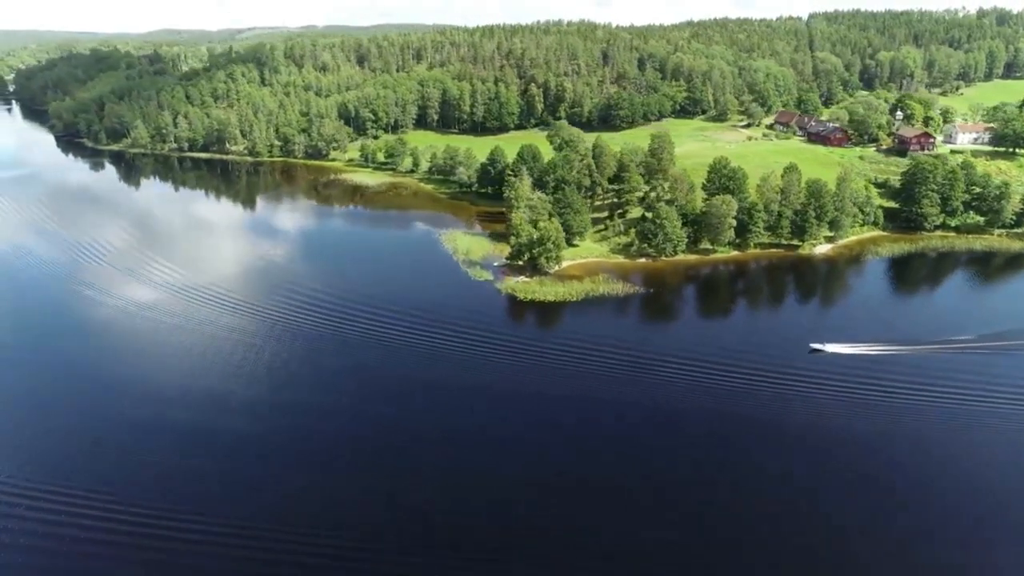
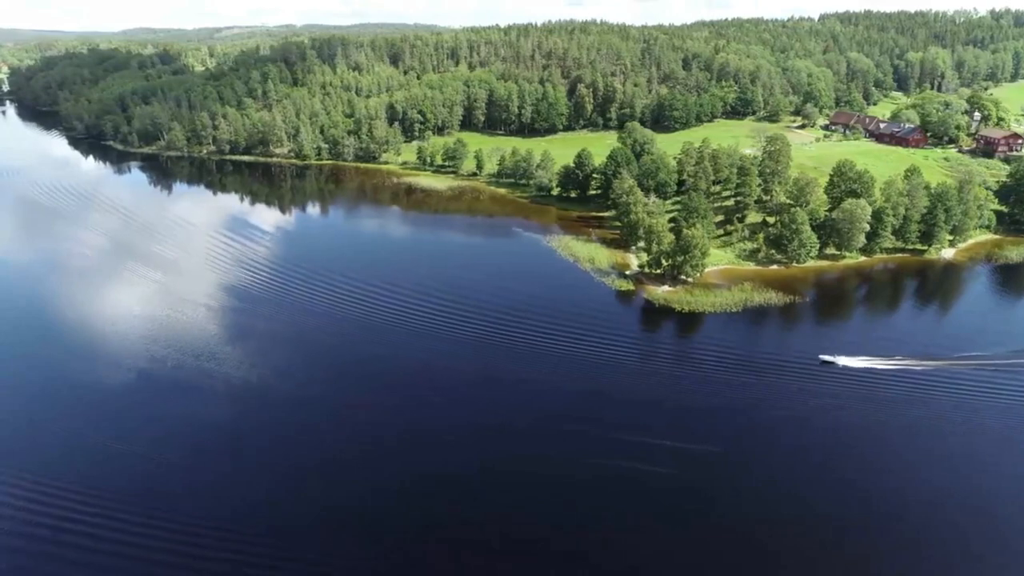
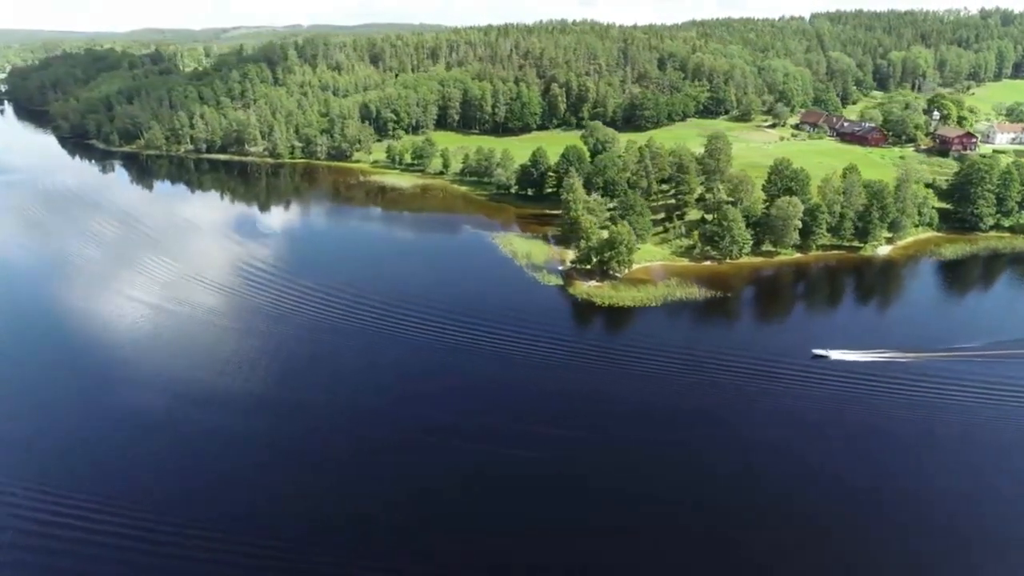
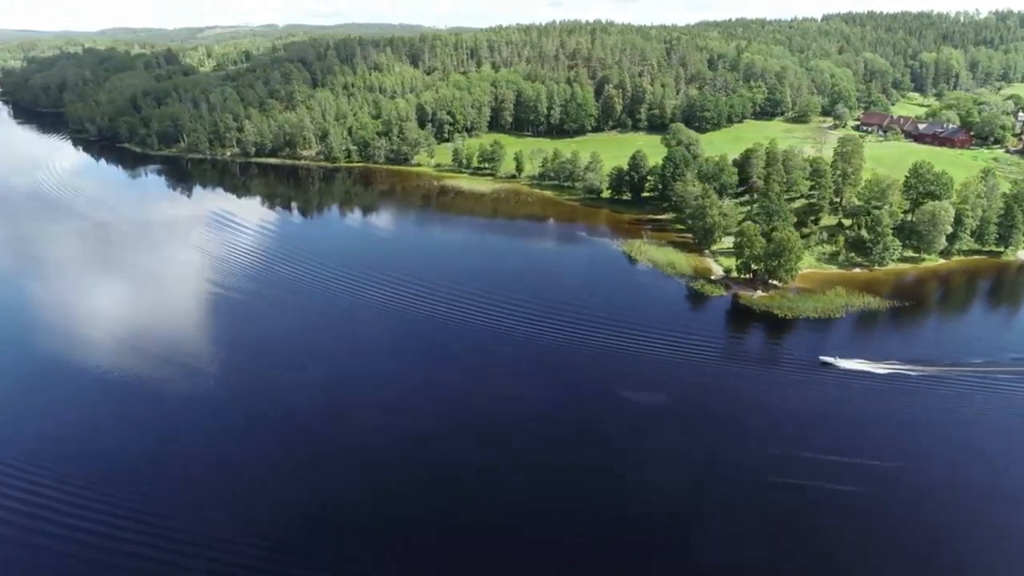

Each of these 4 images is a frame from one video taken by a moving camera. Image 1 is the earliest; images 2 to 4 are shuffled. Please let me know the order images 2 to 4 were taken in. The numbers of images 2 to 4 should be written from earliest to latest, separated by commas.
3, 2, 4
